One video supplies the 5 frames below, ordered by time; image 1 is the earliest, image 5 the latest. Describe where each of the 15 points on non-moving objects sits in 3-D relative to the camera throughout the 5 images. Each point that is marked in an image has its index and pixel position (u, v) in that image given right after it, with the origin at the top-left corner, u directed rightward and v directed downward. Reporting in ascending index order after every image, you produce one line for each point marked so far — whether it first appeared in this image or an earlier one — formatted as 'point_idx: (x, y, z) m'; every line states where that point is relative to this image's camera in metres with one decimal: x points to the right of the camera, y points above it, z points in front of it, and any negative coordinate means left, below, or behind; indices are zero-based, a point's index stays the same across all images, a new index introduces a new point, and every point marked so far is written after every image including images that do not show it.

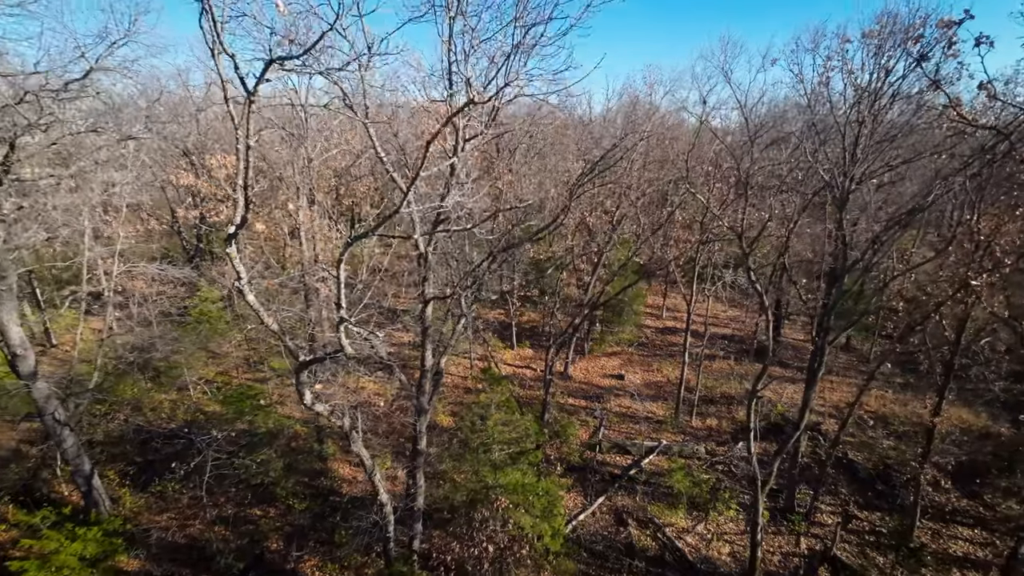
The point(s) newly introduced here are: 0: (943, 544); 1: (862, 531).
0: (+8.5, -5.0, +9.5) m
1: (+7.1, -4.9, +9.7) m
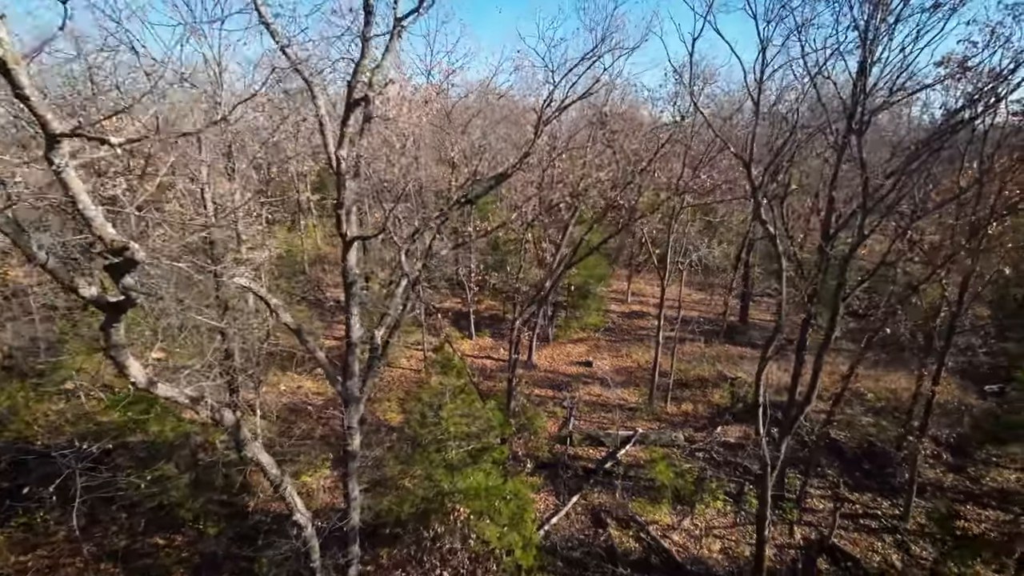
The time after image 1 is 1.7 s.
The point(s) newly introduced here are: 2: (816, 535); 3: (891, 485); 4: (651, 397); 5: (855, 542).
0: (+7.8, -4.3, +8.8) m
1: (+6.4, -4.2, +8.9) m
2: (+5.3, -4.3, +8.4) m
3: (+7.5, -4.0, +9.6) m
4: (+3.4, -2.7, +11.9) m
5: (+5.9, -4.4, +8.4) m
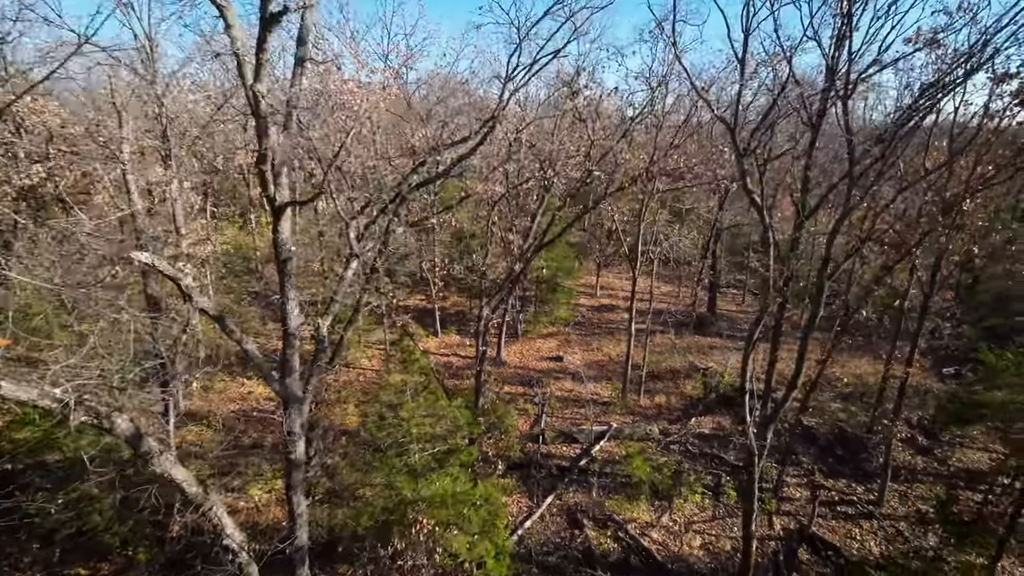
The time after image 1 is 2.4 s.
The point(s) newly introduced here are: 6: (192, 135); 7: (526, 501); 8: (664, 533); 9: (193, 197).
0: (+7.3, -4.0, +8.8) m
1: (+5.9, -3.9, +8.8) m
2: (+4.8, -4.0, +8.2) m
3: (+7.0, -3.6, +9.6) m
4: (+2.7, -2.5, +11.6) m
5: (+5.5, -4.1, +8.2) m
6: (-7.3, +3.5, +11.0) m
7: (+0.2, -3.7, +8.3) m
8: (+2.5, -4.0, +8.0) m
9: (-7.4, +2.1, +11.2) m
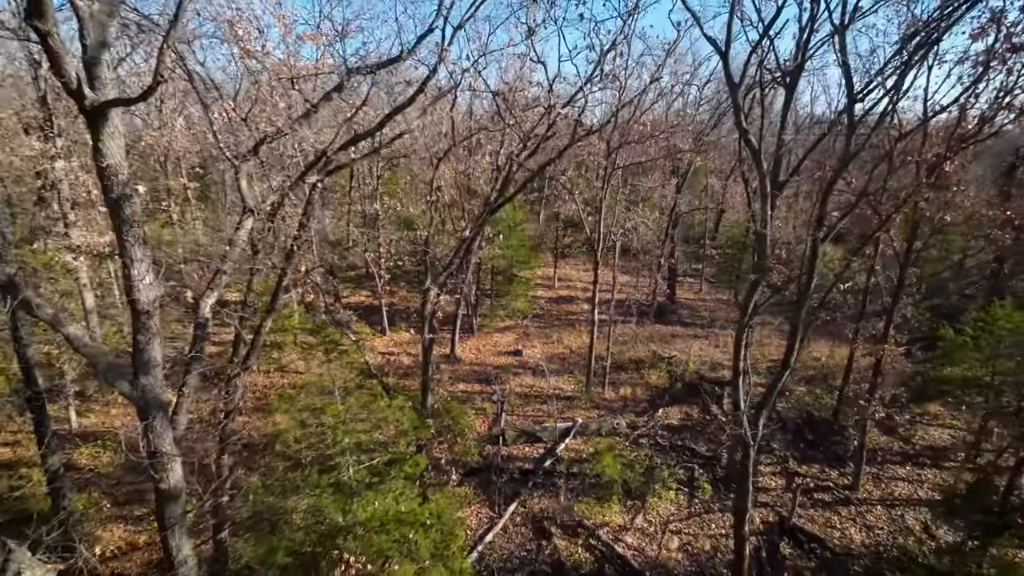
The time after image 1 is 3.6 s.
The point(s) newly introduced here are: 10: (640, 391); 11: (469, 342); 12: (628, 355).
0: (+6.6, -3.5, +8.5) m
1: (+5.2, -3.5, +8.4) m
2: (+4.2, -3.6, +7.7) m
3: (+6.2, -3.2, +9.2) m
4: (+1.7, -2.1, +10.9) m
5: (+4.8, -3.7, +7.7) m
6: (-8.4, +3.6, +9.4) m
7: (-0.4, -3.4, +7.3) m
8: (+1.9, -3.7, +7.2) m
9: (-8.4, +2.2, +9.5) m
10: (+3.0, -2.4, +11.3) m
11: (-1.2, -1.5, +13.0) m
12: (+3.1, -1.8, +12.8) m
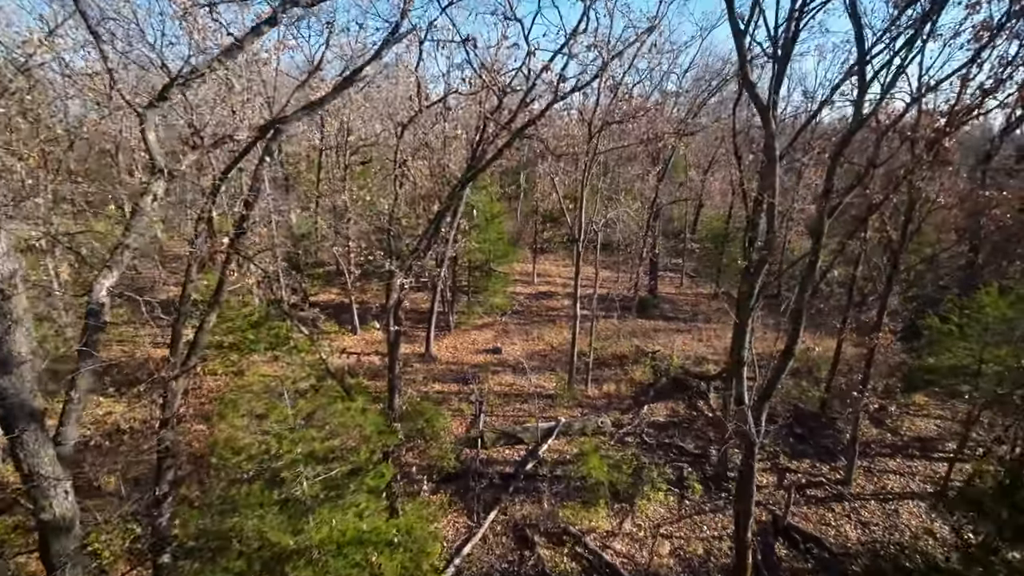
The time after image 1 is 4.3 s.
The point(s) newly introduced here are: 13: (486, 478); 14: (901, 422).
0: (+6.2, -3.3, +8.2) m
1: (+4.8, -3.3, +8.0) m
2: (+3.9, -3.5, +7.3) m
3: (+5.8, -3.0, +9.0) m
4: (+1.3, -2.0, +10.4) m
5: (+4.5, -3.5, +7.4) m
6: (-8.8, +3.6, +8.4) m
7: (-0.7, -3.3, +6.8) m
8: (+1.6, -3.6, +6.7) m
9: (-8.8, +2.2, +8.6) m
10: (+2.5, -2.2, +10.9) m
11: (-1.7, -1.4, +12.4) m
12: (+2.5, -1.6, +12.3) m
13: (-0.4, -3.0, +7.5) m
14: (+8.1, -2.8, +10.1) m
